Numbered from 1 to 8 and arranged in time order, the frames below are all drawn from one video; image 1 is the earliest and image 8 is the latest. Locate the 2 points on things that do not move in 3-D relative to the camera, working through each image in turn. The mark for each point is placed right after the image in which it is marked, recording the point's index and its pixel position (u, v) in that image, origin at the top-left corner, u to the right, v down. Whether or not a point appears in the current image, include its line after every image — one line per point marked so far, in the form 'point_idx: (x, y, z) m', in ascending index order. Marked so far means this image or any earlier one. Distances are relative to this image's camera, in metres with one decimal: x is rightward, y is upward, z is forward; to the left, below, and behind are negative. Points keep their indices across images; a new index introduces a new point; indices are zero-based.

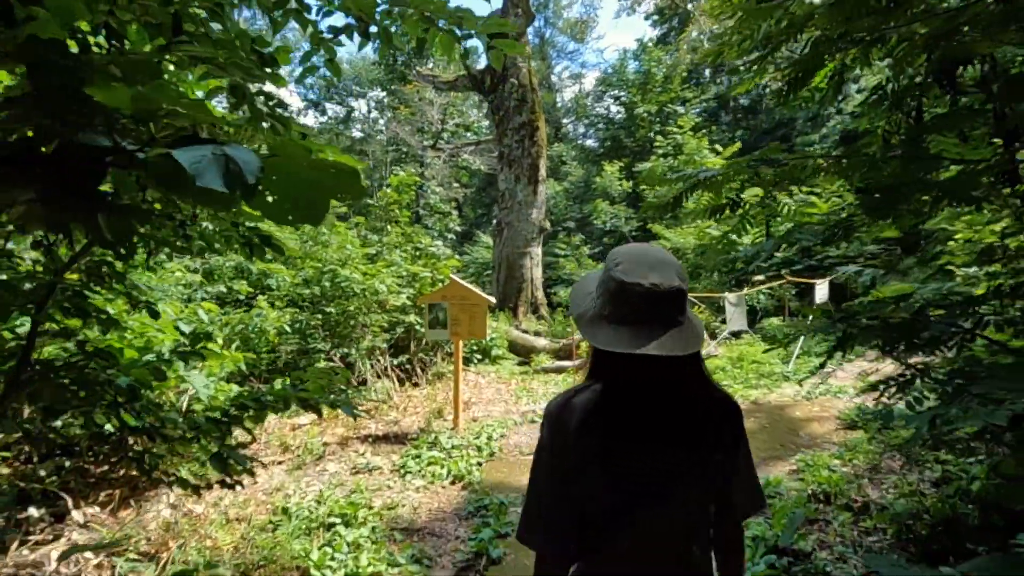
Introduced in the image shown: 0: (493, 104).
0: (-0.4, +3.5, +13.2) m
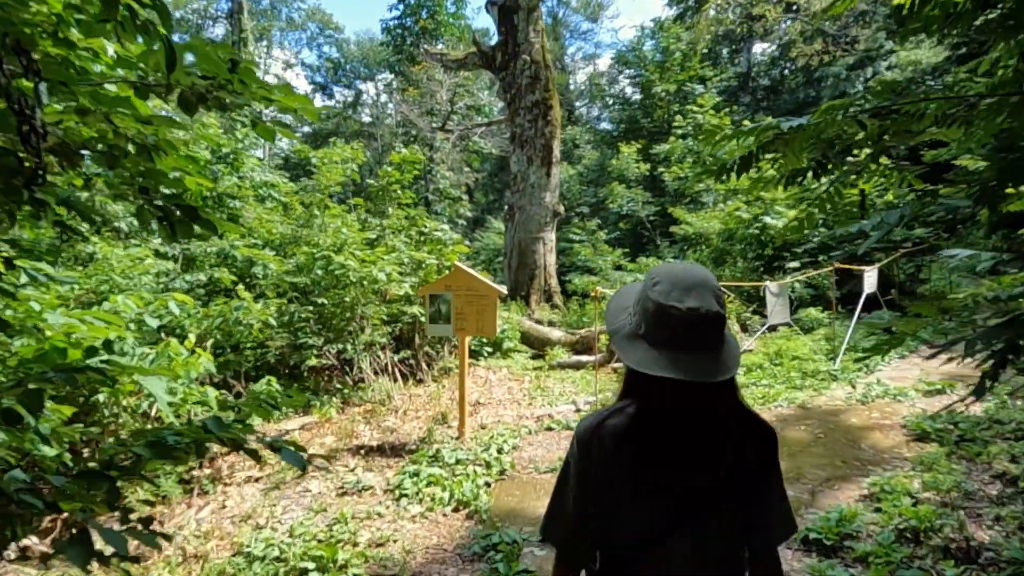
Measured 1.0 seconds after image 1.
0: (-0.1, +3.7, +12.4) m
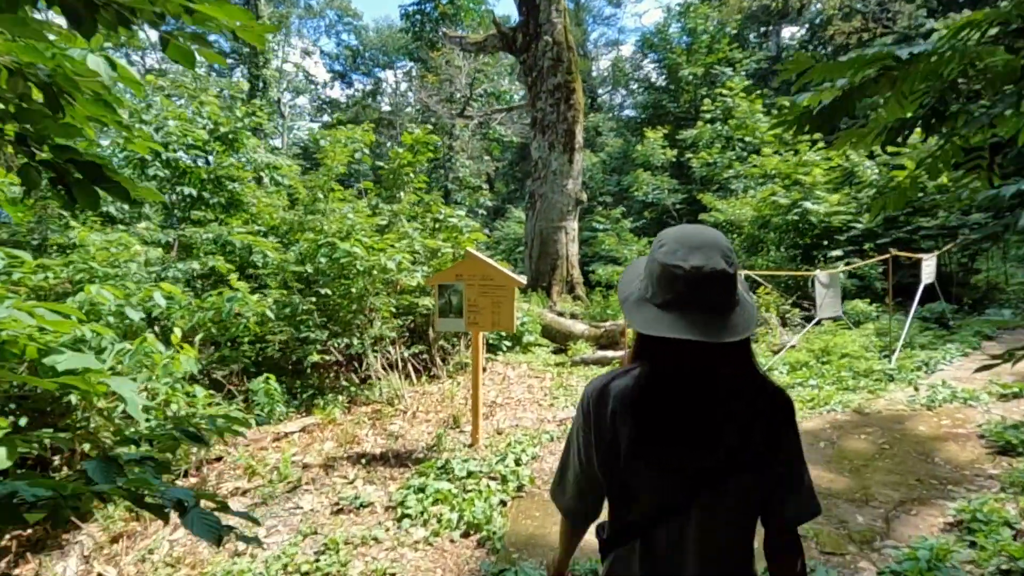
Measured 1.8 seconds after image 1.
0: (+0.3, +3.9, +11.8) m
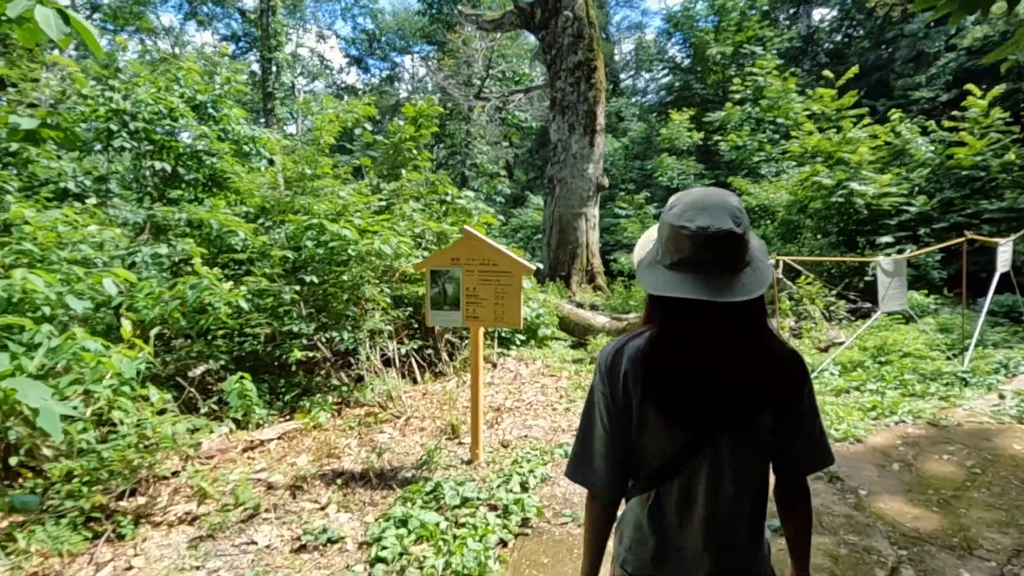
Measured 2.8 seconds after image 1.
0: (+0.5, +4.1, +11.0) m
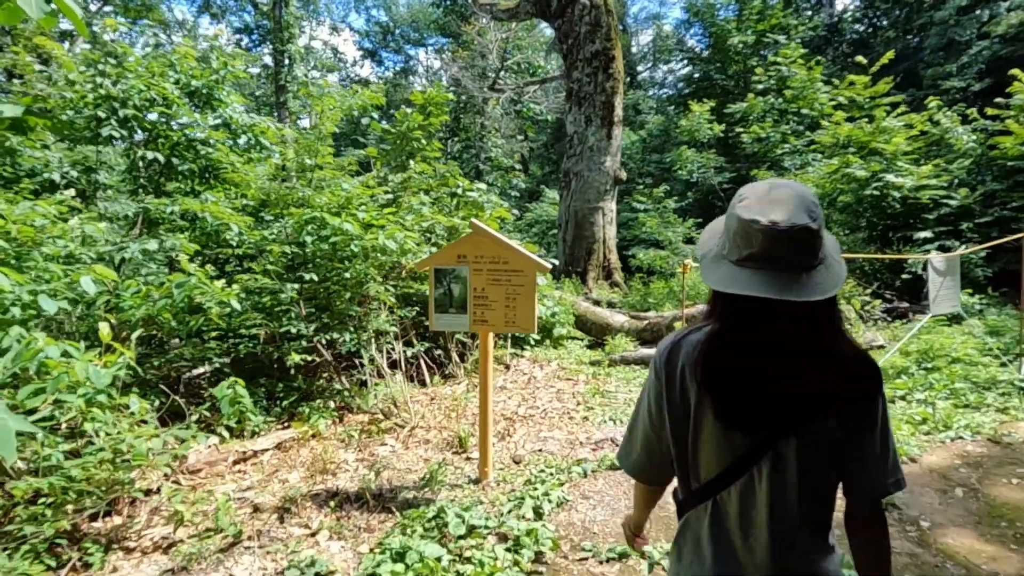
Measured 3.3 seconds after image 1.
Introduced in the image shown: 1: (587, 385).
0: (+0.8, +4.1, +10.6) m
1: (+0.6, -0.8, +5.6) m
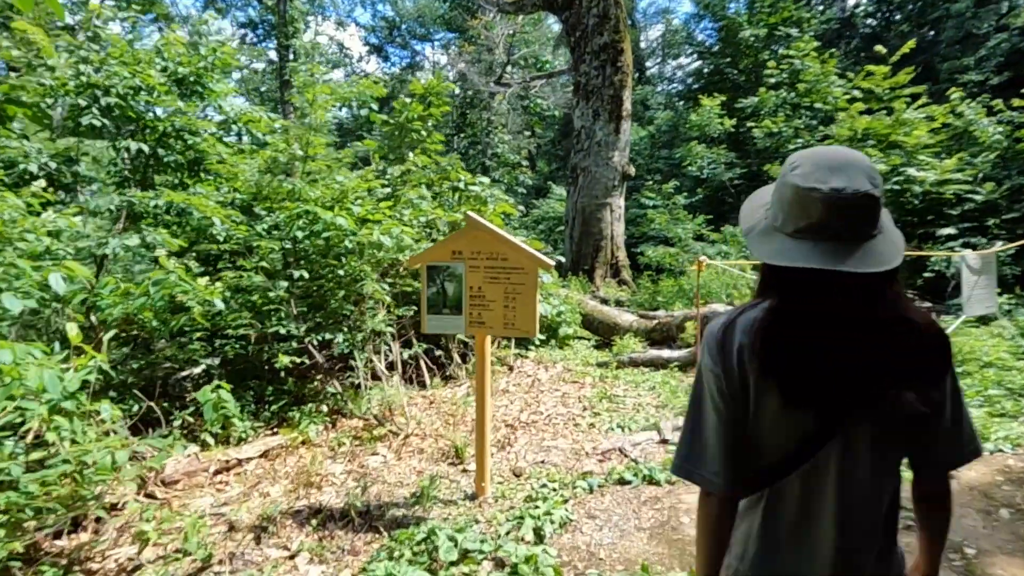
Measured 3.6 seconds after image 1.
0: (+0.9, +4.2, +10.3) m
1: (+0.7, -0.8, +5.3) m
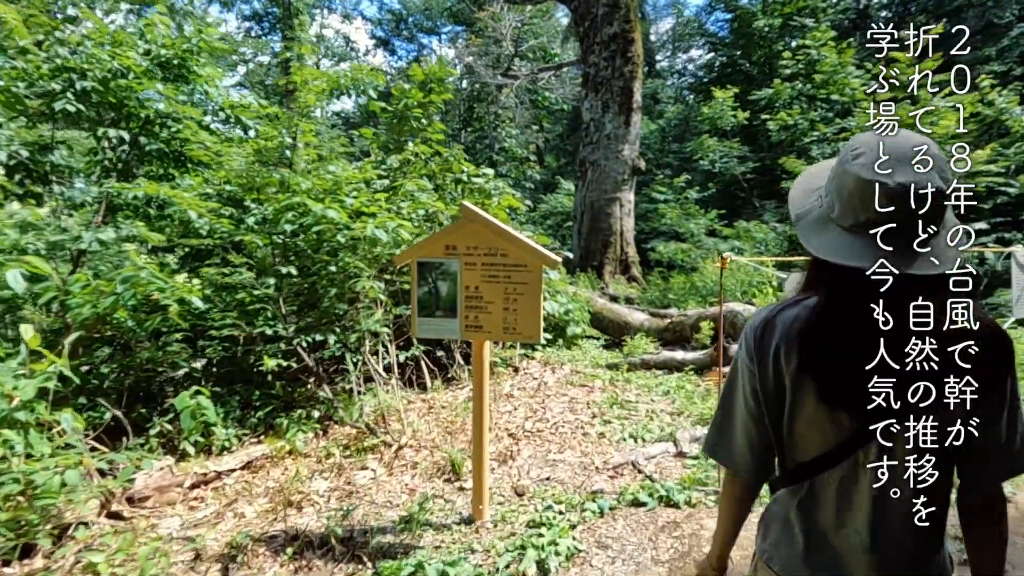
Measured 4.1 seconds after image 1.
0: (+1.0, +4.2, +10.0) m
1: (+0.7, -0.8, +5.0) m
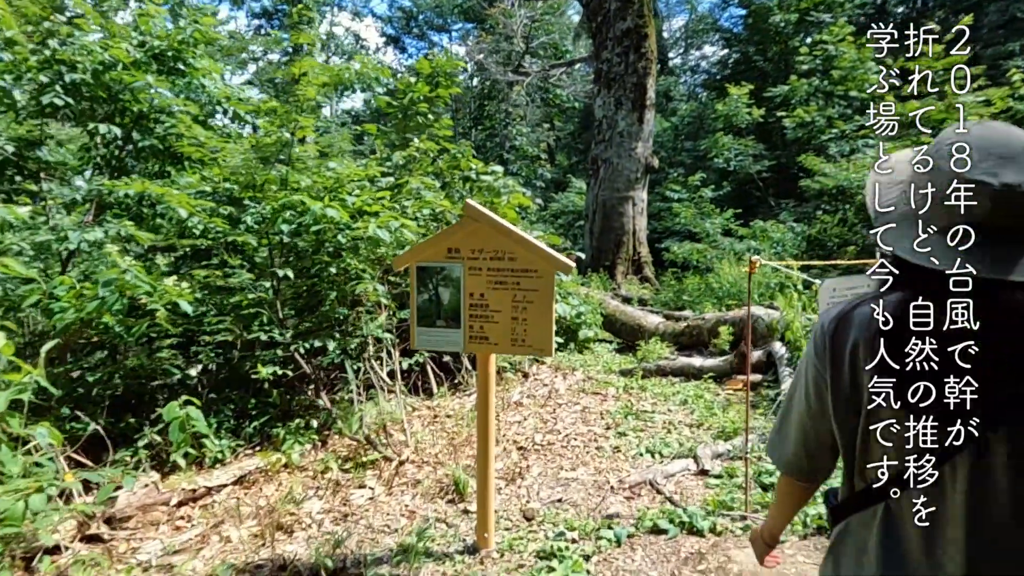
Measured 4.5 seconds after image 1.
0: (+1.1, +4.2, +9.7) m
1: (+0.8, -0.8, +4.7) m
